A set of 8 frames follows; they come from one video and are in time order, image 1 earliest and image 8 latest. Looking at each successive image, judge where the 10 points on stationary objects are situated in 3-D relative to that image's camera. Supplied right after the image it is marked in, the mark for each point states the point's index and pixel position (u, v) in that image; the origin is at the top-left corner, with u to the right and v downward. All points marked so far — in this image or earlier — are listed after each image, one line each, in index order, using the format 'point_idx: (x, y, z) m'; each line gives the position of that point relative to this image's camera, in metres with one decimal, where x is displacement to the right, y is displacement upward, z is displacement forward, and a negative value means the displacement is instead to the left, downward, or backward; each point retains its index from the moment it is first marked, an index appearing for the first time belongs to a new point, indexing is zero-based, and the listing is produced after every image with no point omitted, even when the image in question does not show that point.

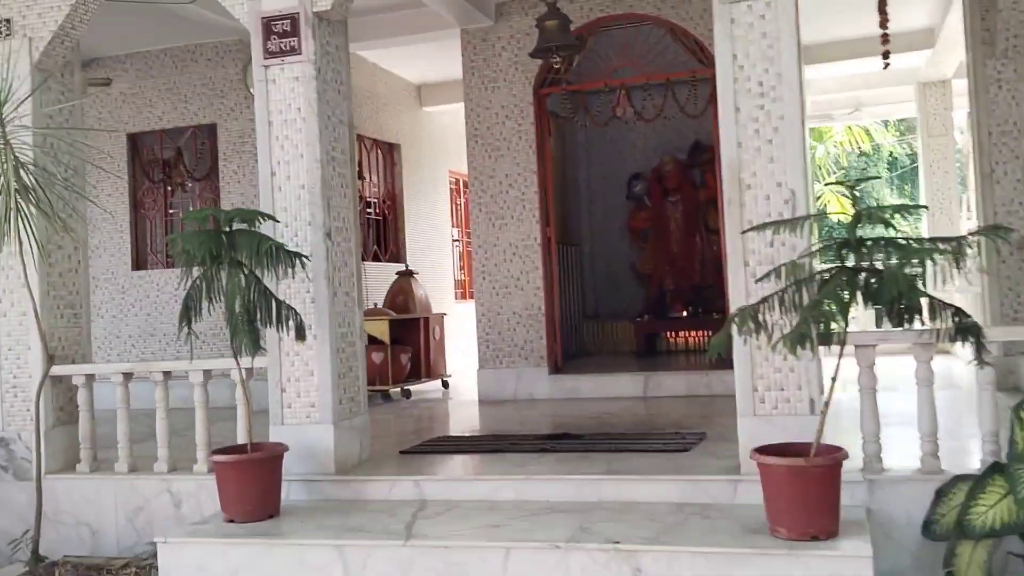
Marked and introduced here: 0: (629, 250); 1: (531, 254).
0: (+1.0, +0.3, +8.3) m
1: (+0.1, +0.2, +6.2) m
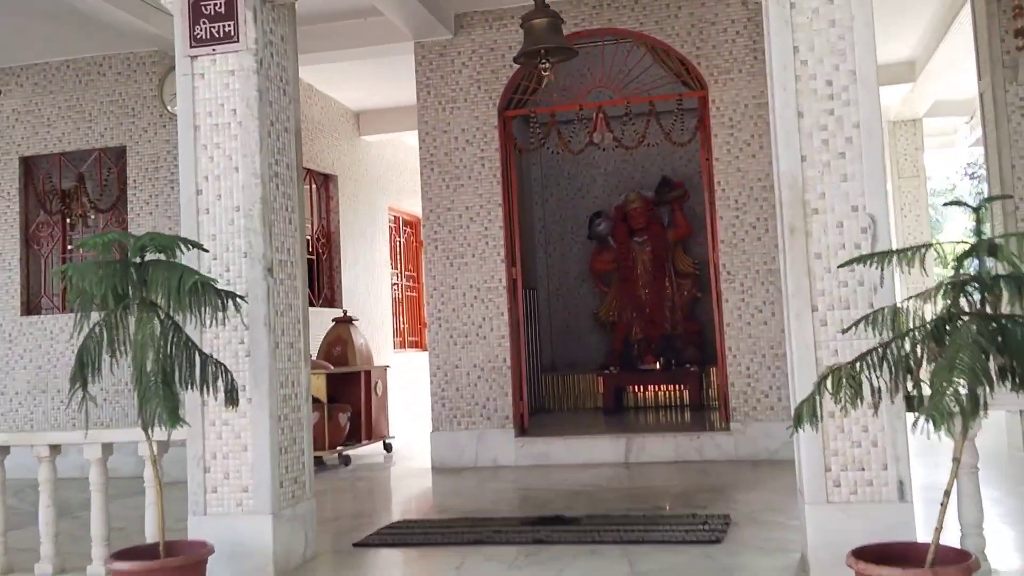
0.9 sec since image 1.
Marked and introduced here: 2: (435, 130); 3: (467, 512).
0: (+0.6, -0.1, +7.6) m
1: (-0.1, -0.1, +5.4) m
2: (-0.4, +0.9, +5.5) m
3: (-0.2, -1.0, +4.2) m
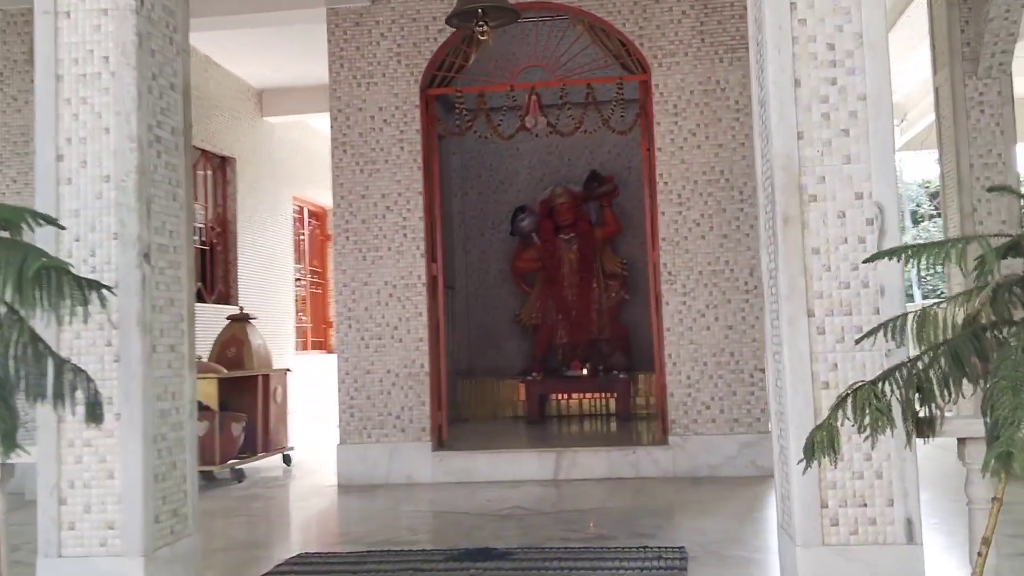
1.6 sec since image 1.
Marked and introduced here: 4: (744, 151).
0: (0.0, -0.1, +7.1) m
1: (-0.5, 0.0, +4.9) m
2: (-0.8, +0.9, +4.9) m
3: (-0.5, -0.9, +3.6) m
4: (+1.1, +0.7, +4.8) m
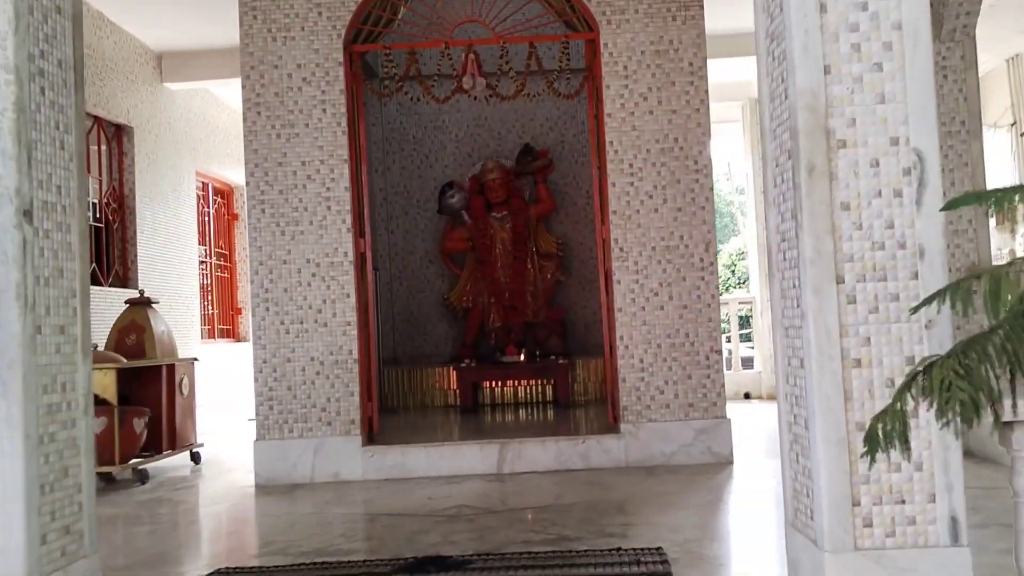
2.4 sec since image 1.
0: (-0.5, +0.1, +6.7) m
1: (-0.8, +0.1, +4.4) m
2: (-1.1, +1.0, +4.4) m
3: (-0.7, -0.9, +3.2) m
4: (+0.9, +0.8, +4.4) m
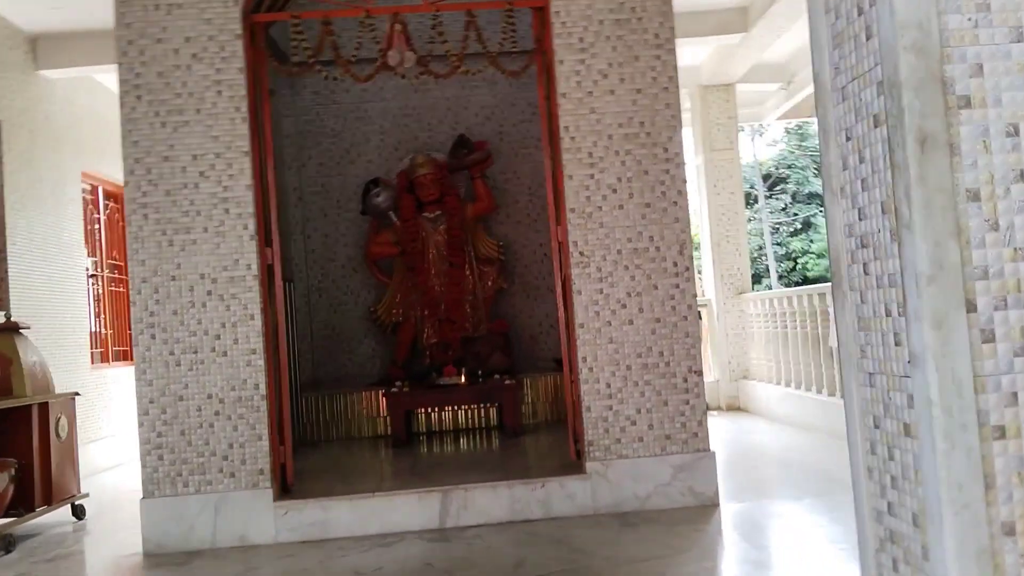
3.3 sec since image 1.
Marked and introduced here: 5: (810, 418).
0: (-0.9, 0.0, +5.9) m
1: (-1.0, 0.0, +3.6) m
2: (-1.4, +0.9, +3.6) m
3: (-0.8, -0.9, +2.4) m
4: (+0.6, +0.7, +3.8) m
5: (+1.8, -0.8, +5.8) m
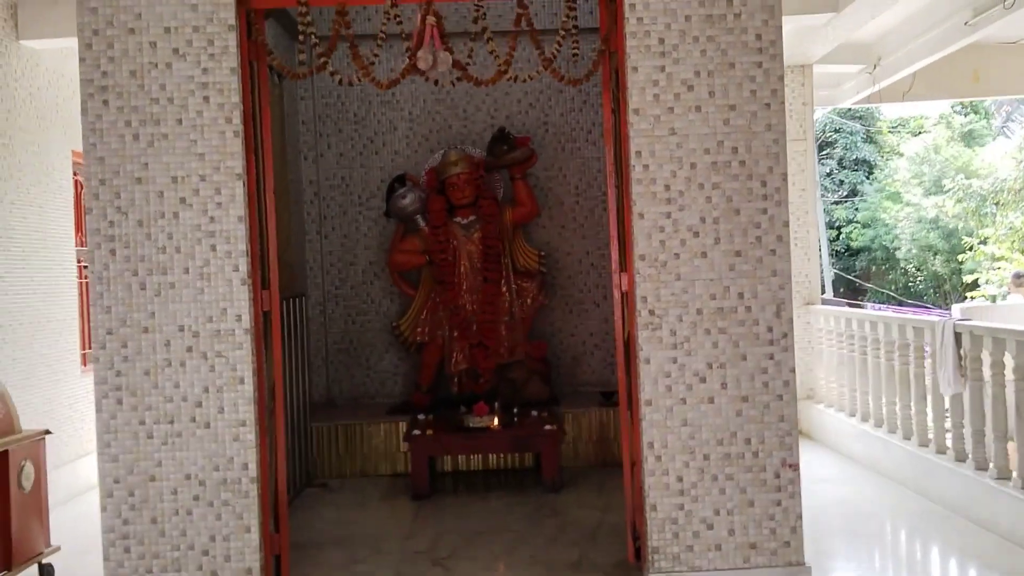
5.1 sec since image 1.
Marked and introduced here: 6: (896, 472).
0: (-0.7, -0.1, +5.2) m
1: (-0.9, -0.2, +2.9) m
2: (-1.2, +0.8, +2.9) m
3: (-0.7, -1.2, +1.7) m
4: (+0.8, +0.5, +3.0) m
5: (+2.0, -0.9, +5.0) m
6: (+2.0, -1.0, +5.0) m
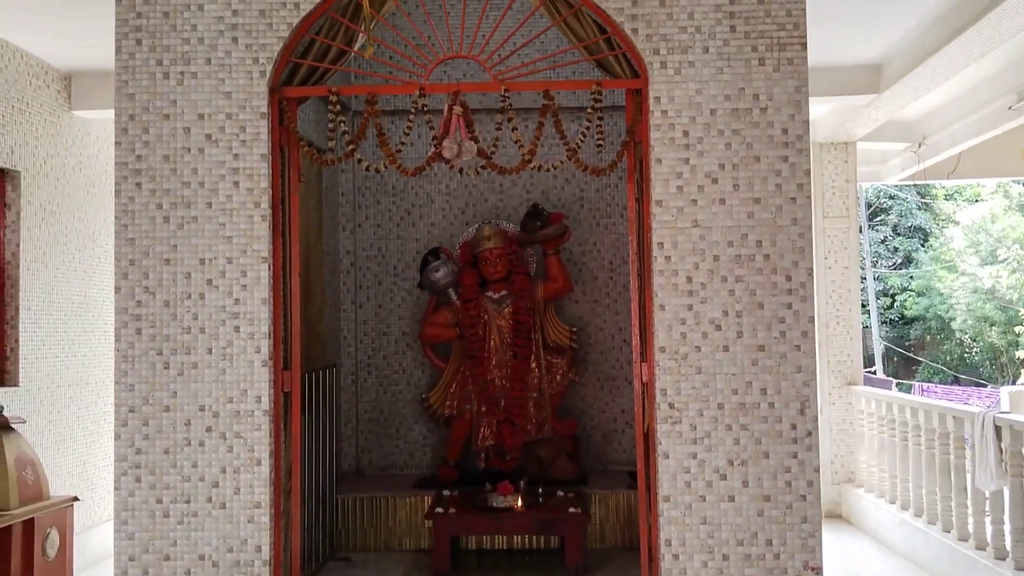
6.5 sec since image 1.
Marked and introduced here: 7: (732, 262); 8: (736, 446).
0: (-0.5, -0.4, +5.2) m
1: (-0.8, -0.4, +2.9) m
2: (-1.1, +0.5, +3.0) m
3: (-0.7, -1.4, +1.7) m
4: (+0.9, +0.2, +3.0) m
5: (+2.1, -1.4, +4.9) m
6: (+2.1, -1.4, +4.8) m
7: (+0.7, +0.1, +3.0) m
8: (+0.7, -0.5, +2.9) m
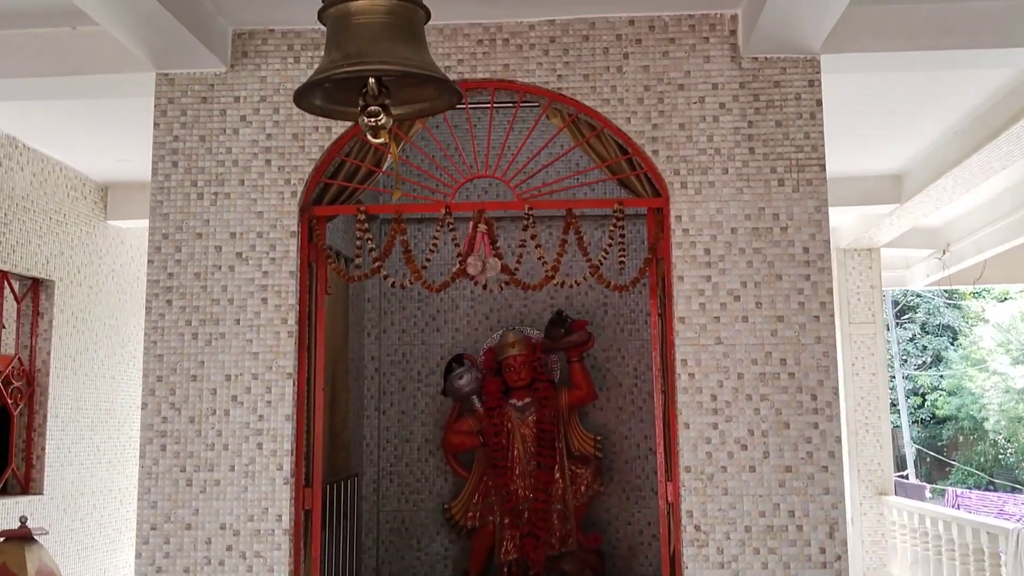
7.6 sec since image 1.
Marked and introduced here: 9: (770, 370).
0: (-0.4, -1.0, +5.2) m
1: (-0.7, -0.8, +2.9) m
2: (-1.0, +0.2, +3.0) m
3: (-0.7, -1.6, +1.6) m
4: (+0.9, -0.1, +3.0) m
5: (+2.2, -1.9, +4.7) m
6: (+2.2, -1.9, +4.6) m
7: (+0.7, -0.3, +2.9) m
8: (+0.7, -0.8, +2.8) m
9: (+0.8, -0.3, +2.9) m
